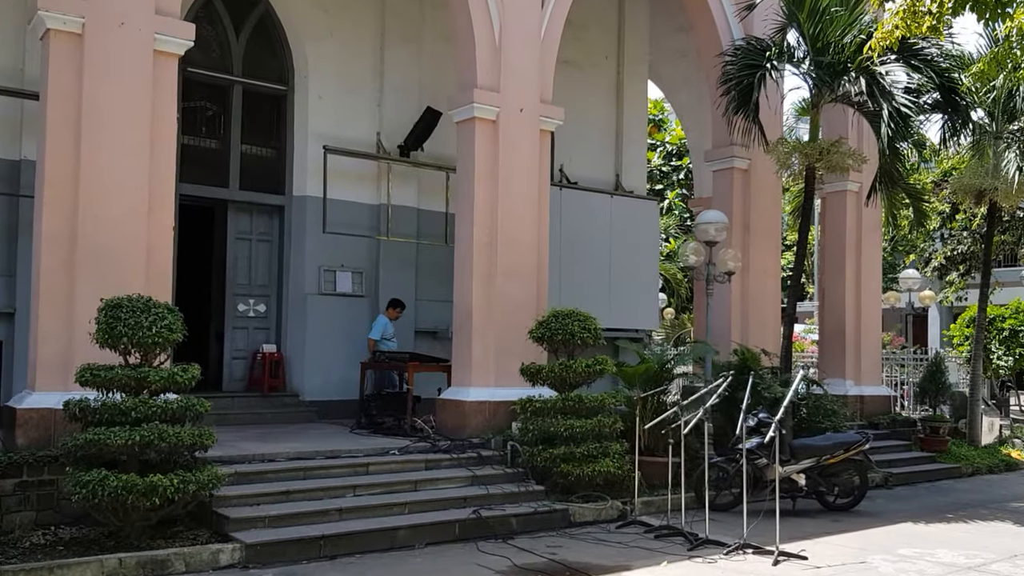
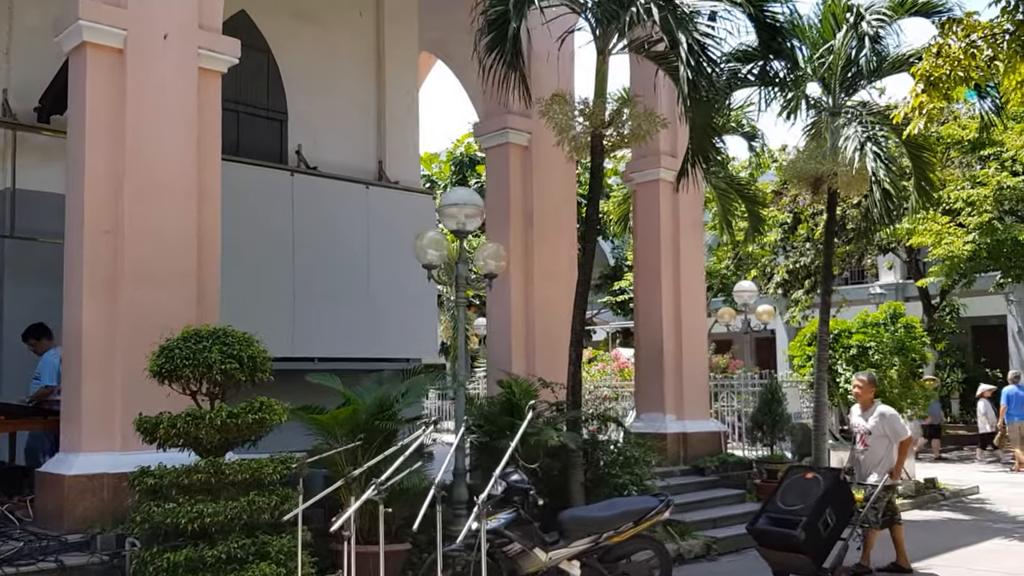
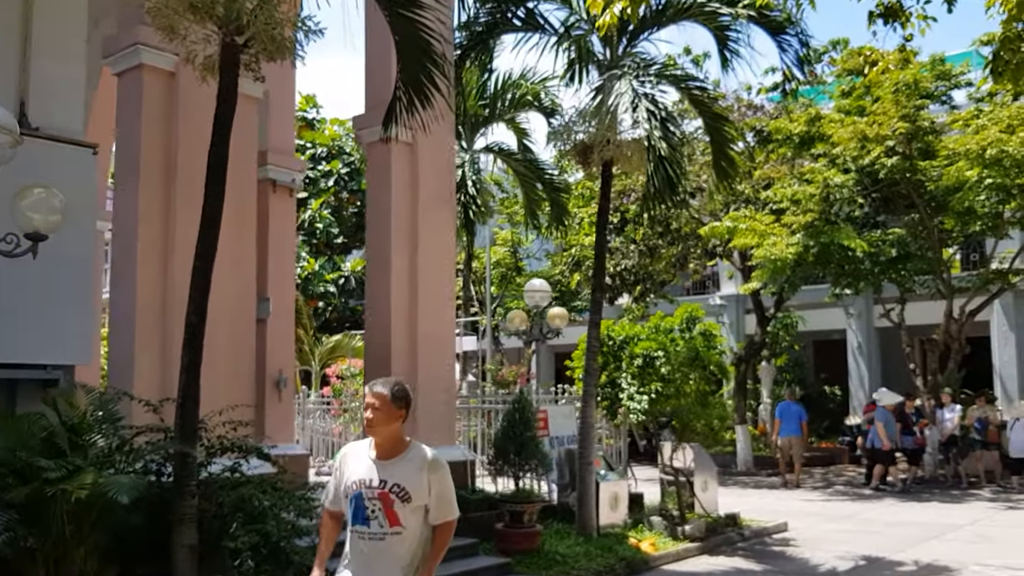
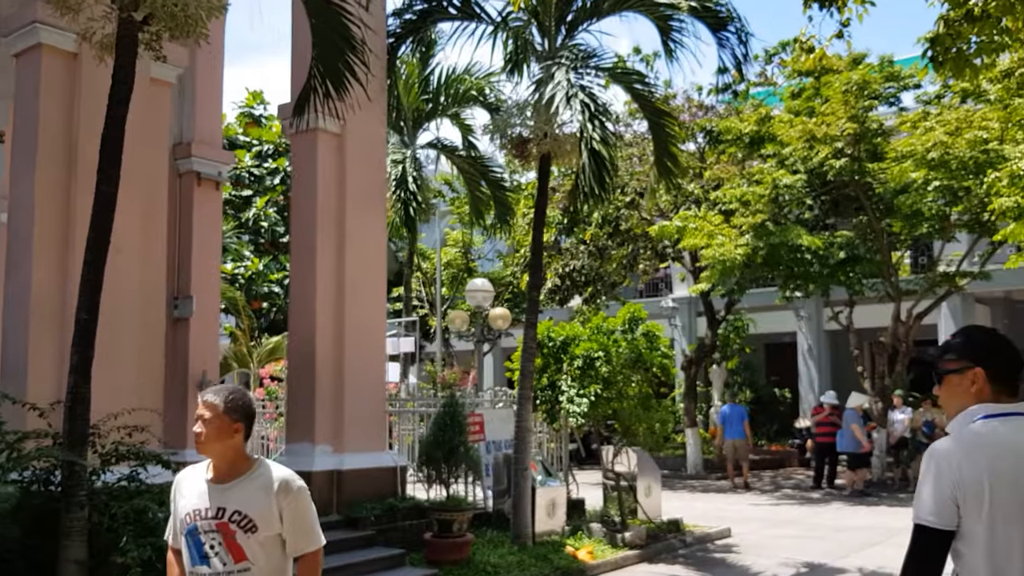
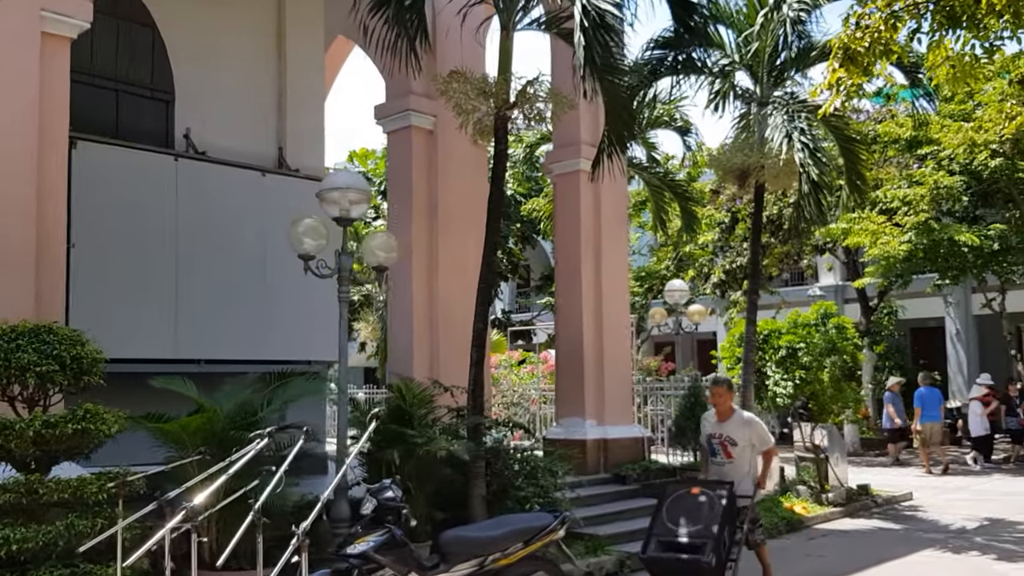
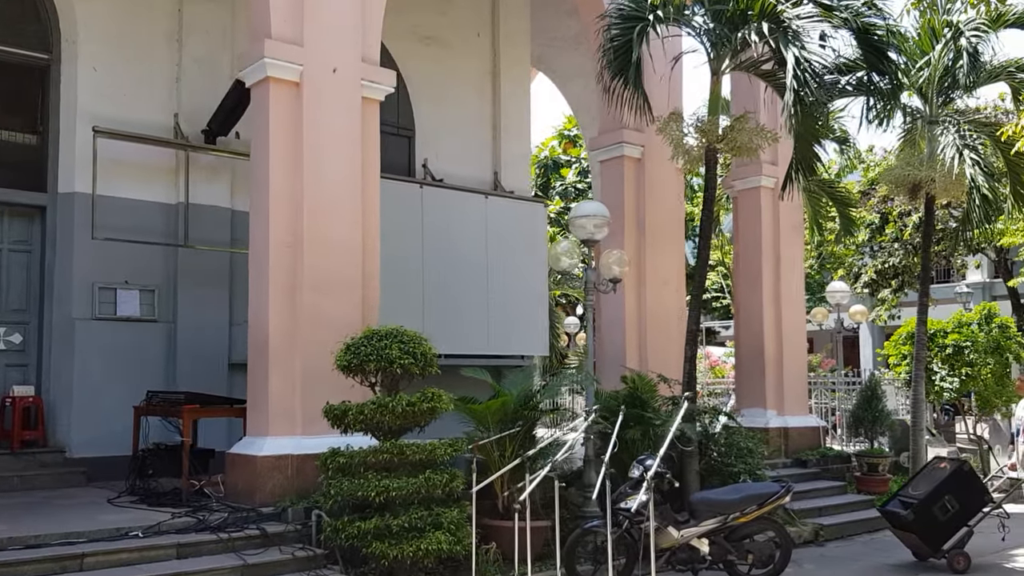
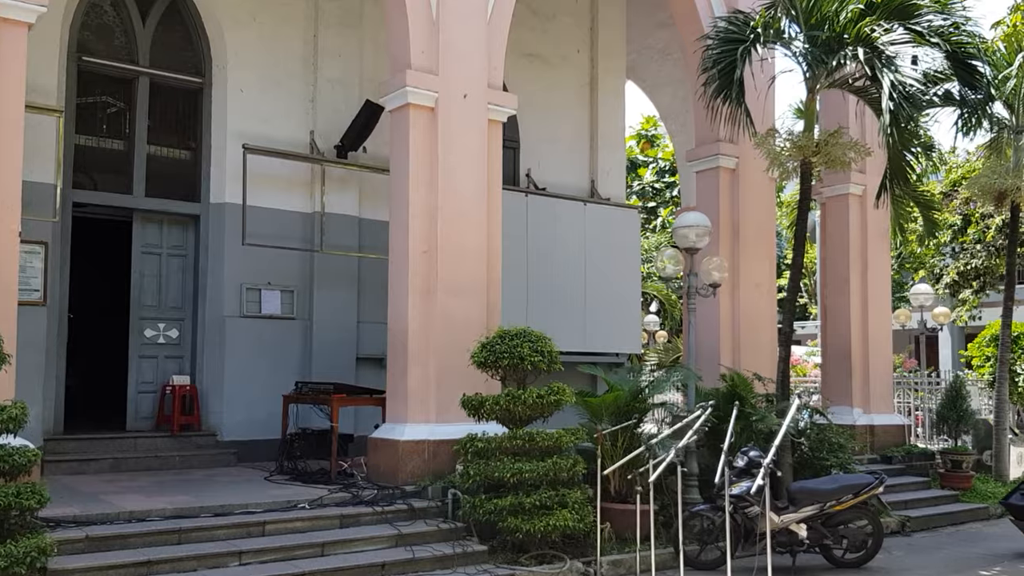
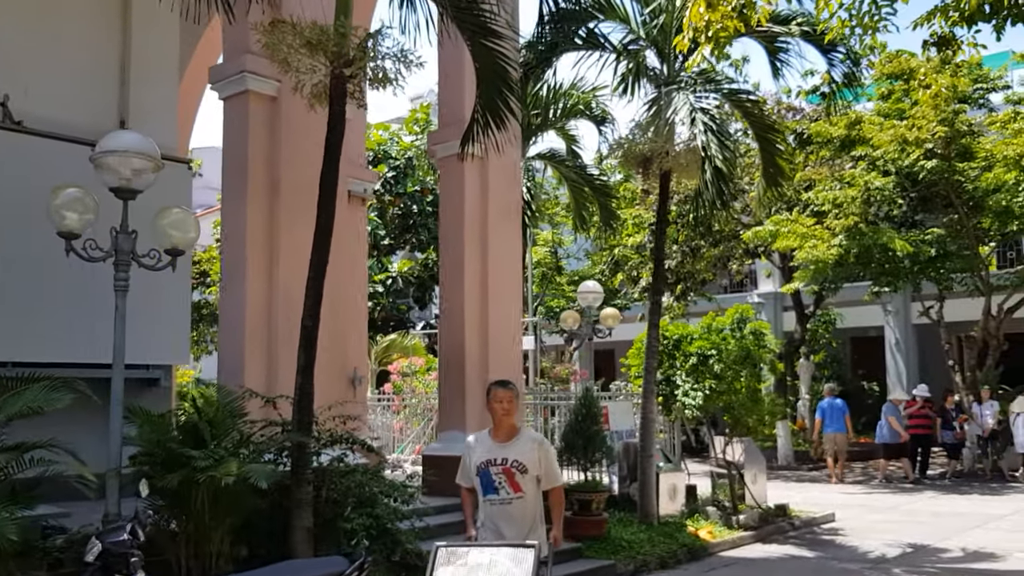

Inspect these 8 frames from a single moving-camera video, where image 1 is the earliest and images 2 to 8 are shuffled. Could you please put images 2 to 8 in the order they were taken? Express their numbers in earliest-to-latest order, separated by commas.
7, 6, 2, 5, 8, 3, 4
